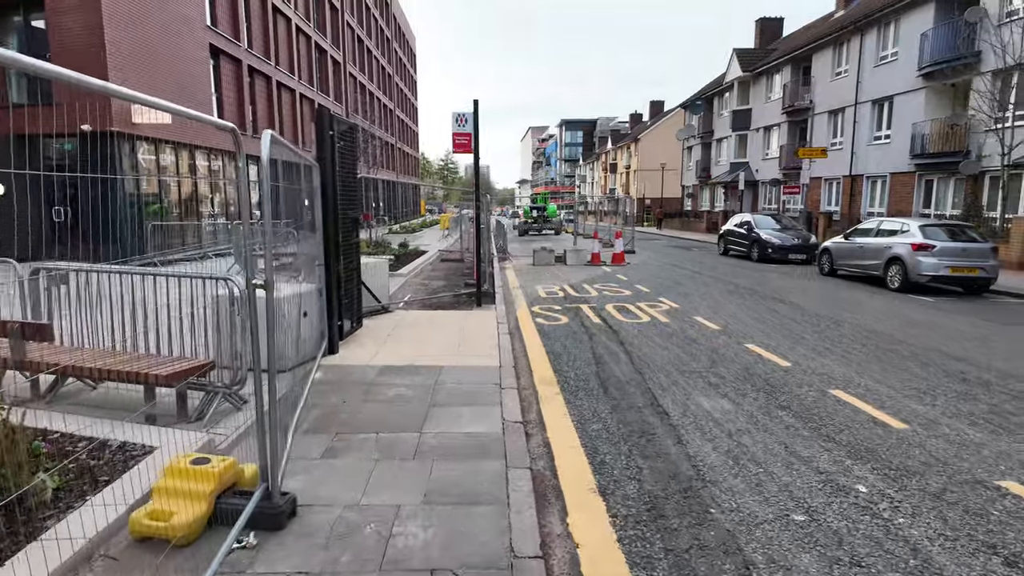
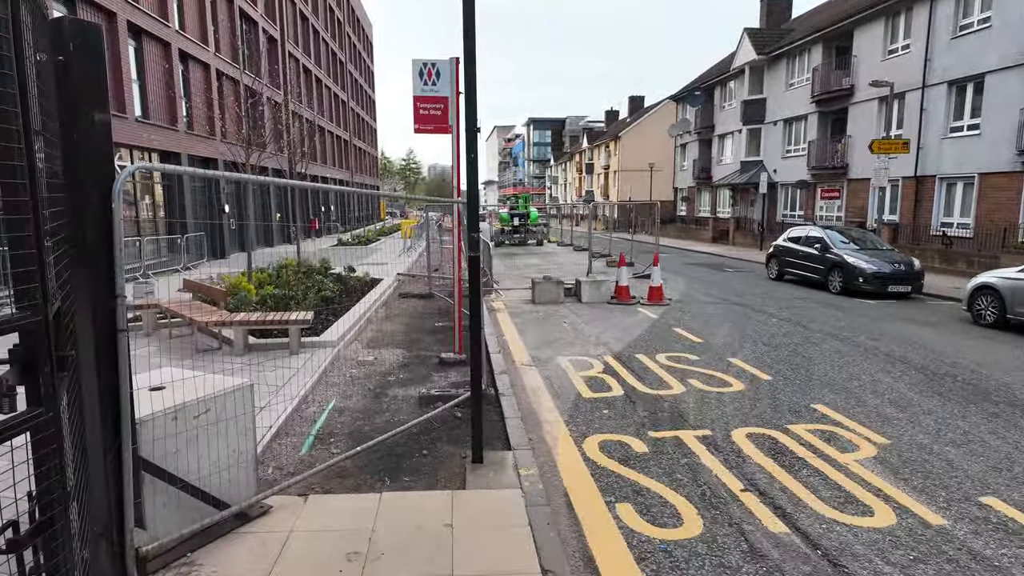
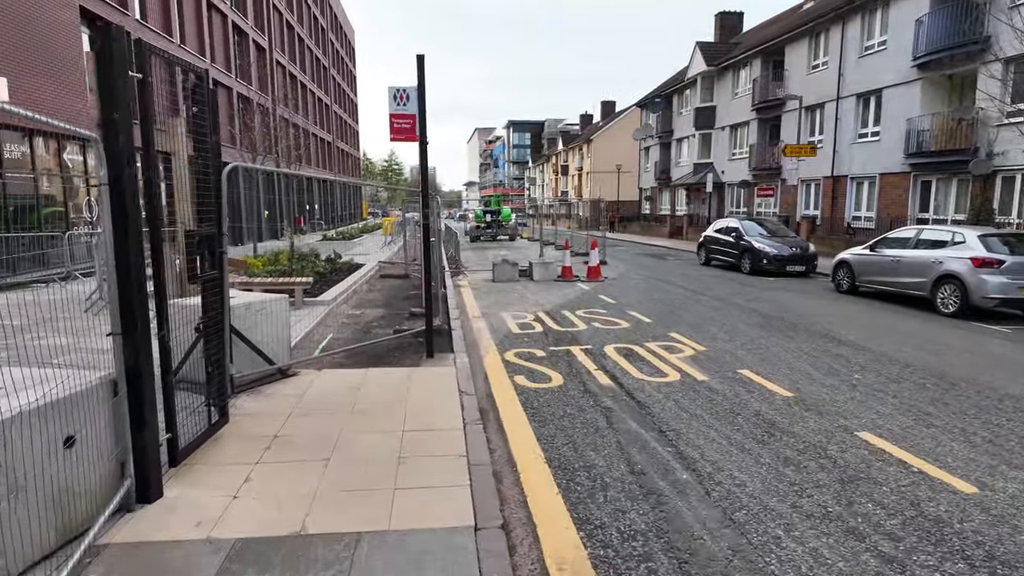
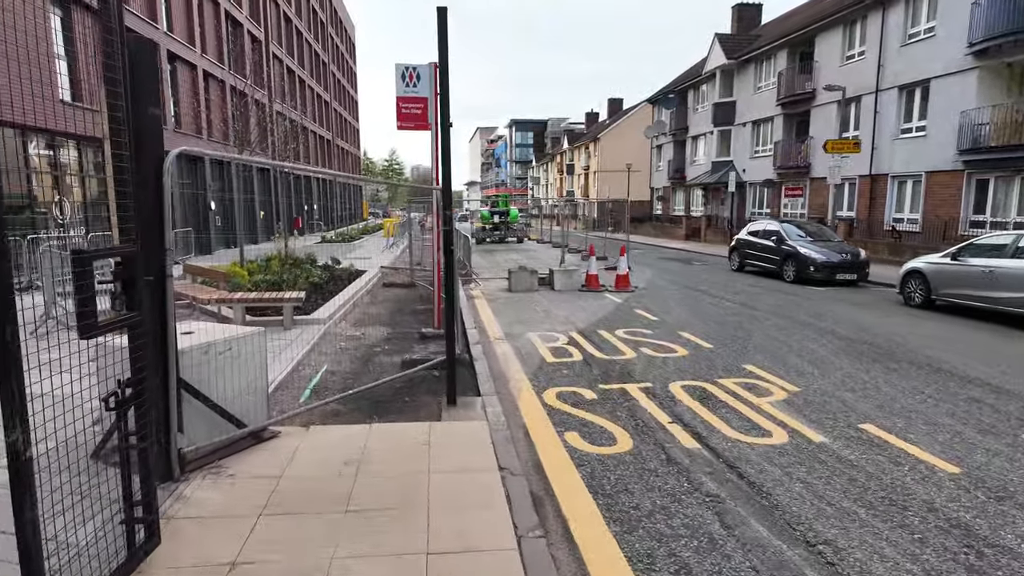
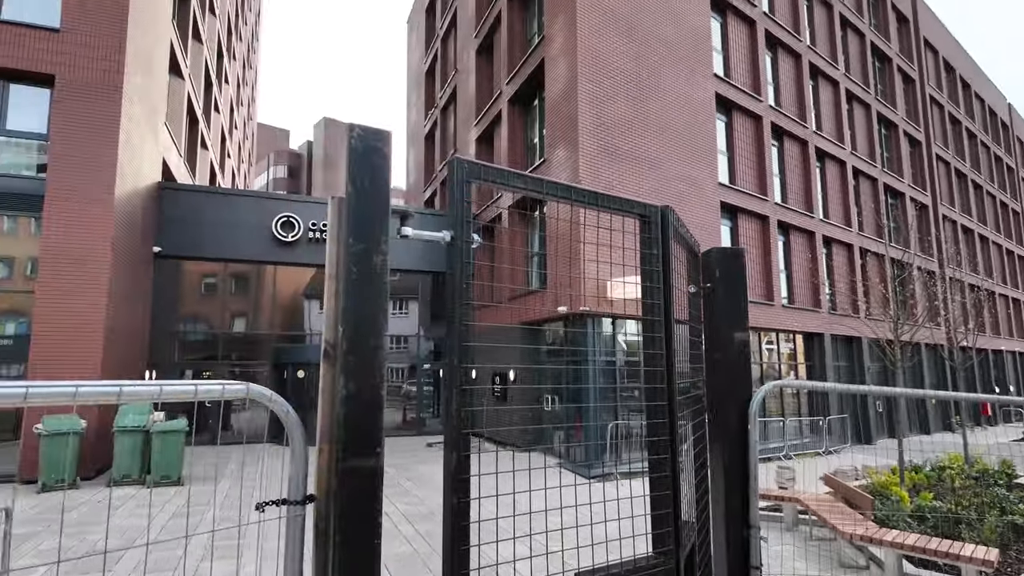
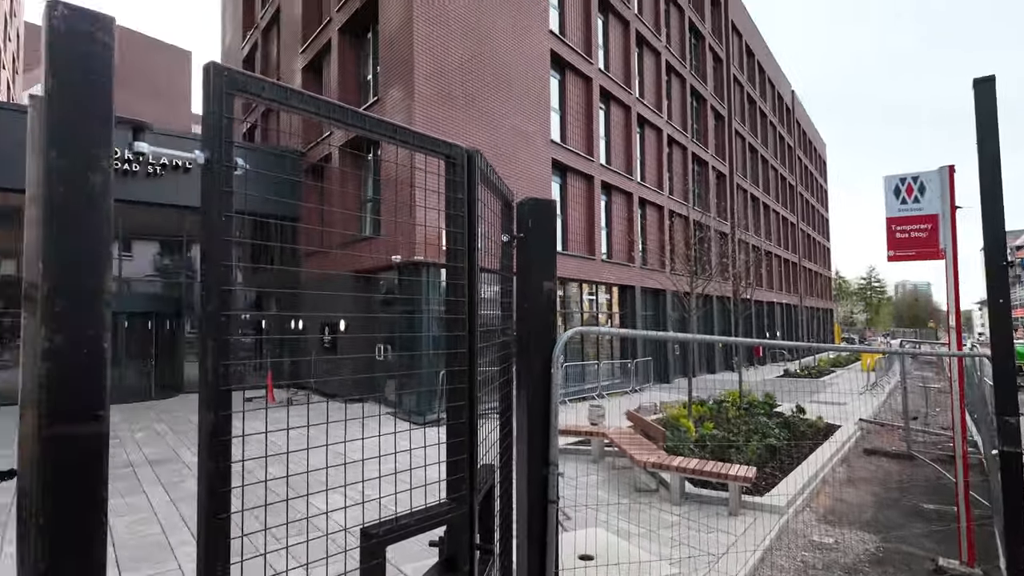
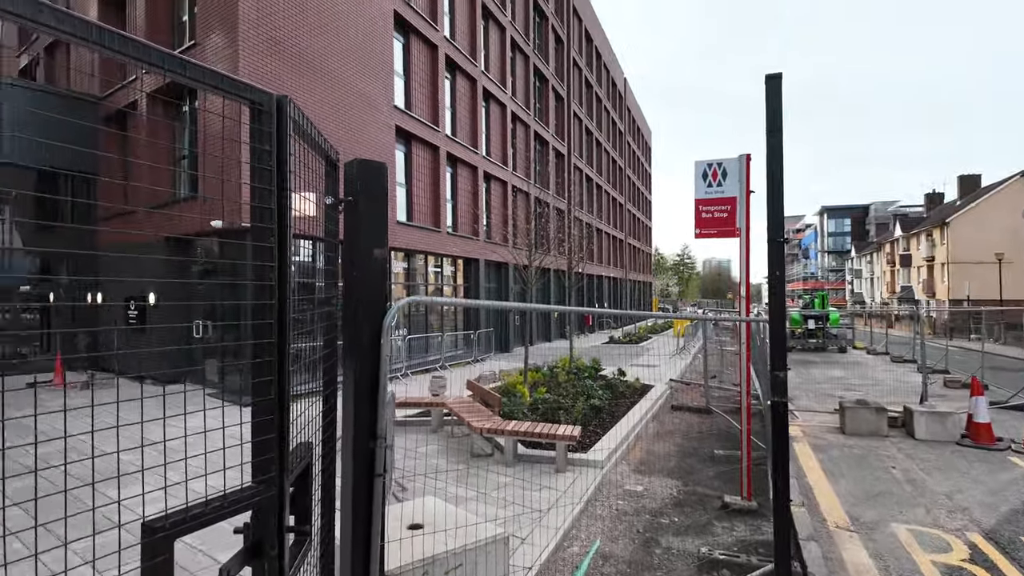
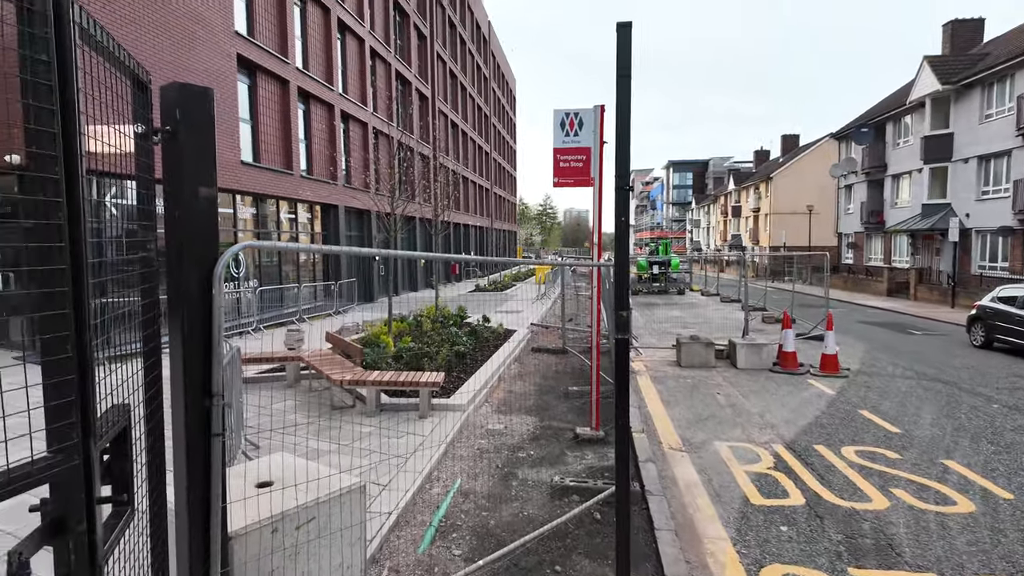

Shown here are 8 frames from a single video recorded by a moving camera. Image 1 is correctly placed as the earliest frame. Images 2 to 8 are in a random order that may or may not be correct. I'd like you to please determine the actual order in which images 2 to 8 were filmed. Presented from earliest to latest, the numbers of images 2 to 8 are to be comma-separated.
3, 4, 2, 8, 7, 6, 5
